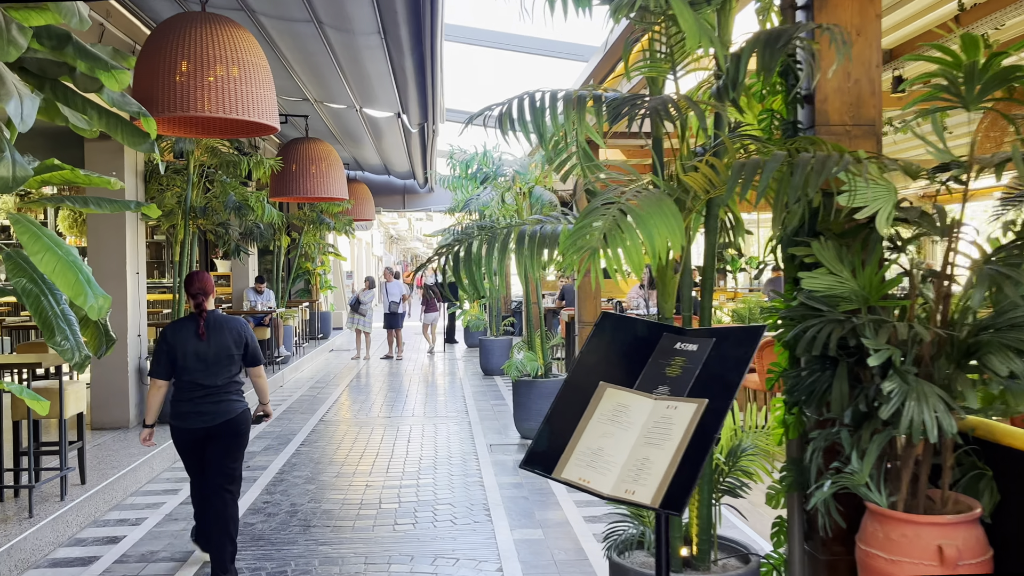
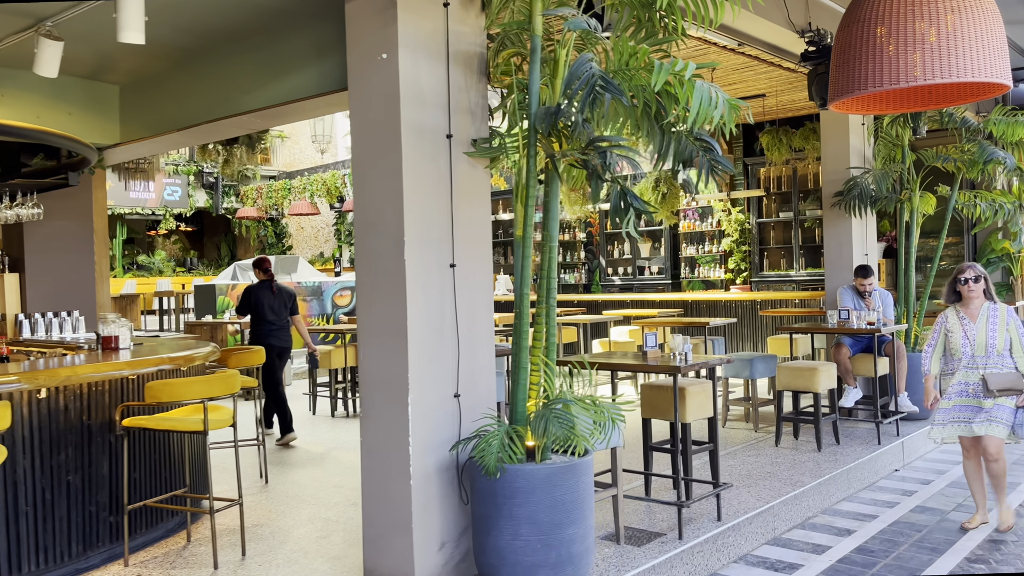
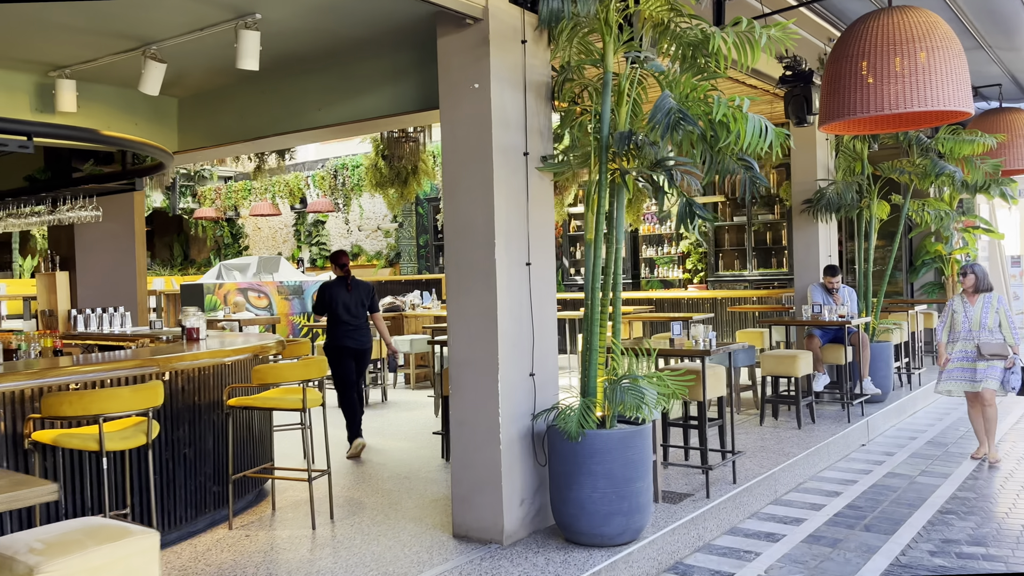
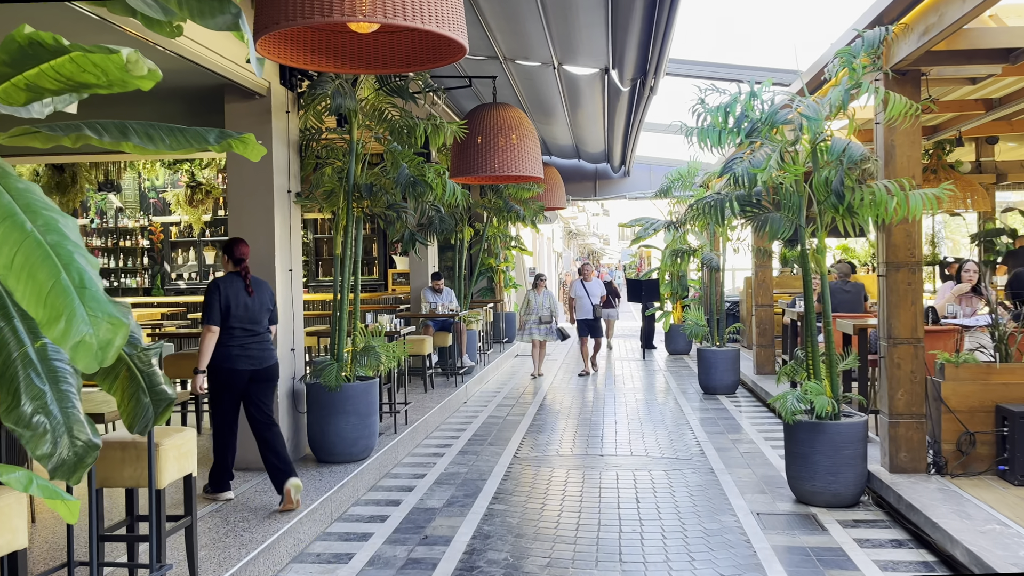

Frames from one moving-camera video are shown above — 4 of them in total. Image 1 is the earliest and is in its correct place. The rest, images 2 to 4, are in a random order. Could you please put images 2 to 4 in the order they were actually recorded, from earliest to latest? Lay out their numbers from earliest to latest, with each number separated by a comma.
4, 3, 2
